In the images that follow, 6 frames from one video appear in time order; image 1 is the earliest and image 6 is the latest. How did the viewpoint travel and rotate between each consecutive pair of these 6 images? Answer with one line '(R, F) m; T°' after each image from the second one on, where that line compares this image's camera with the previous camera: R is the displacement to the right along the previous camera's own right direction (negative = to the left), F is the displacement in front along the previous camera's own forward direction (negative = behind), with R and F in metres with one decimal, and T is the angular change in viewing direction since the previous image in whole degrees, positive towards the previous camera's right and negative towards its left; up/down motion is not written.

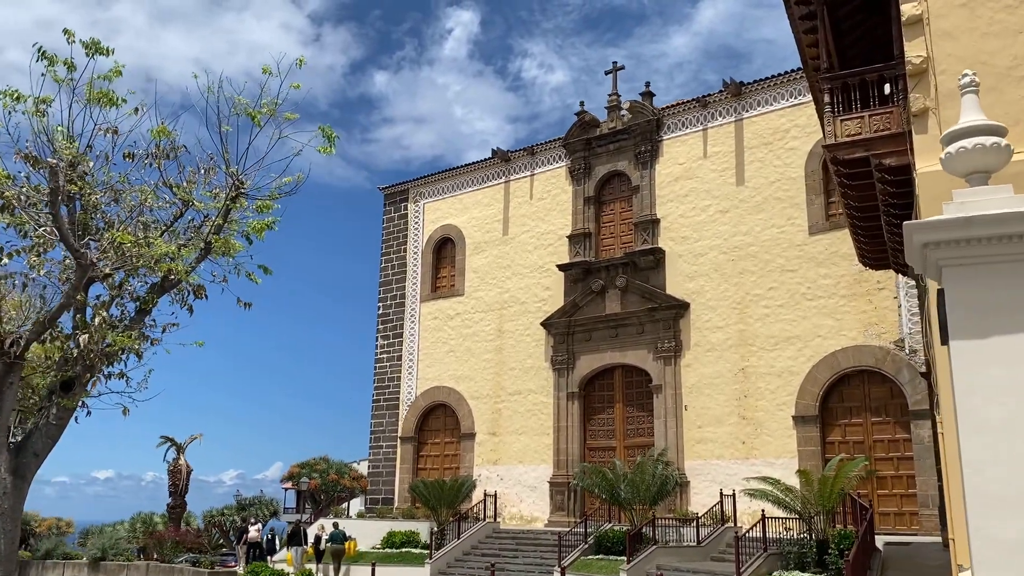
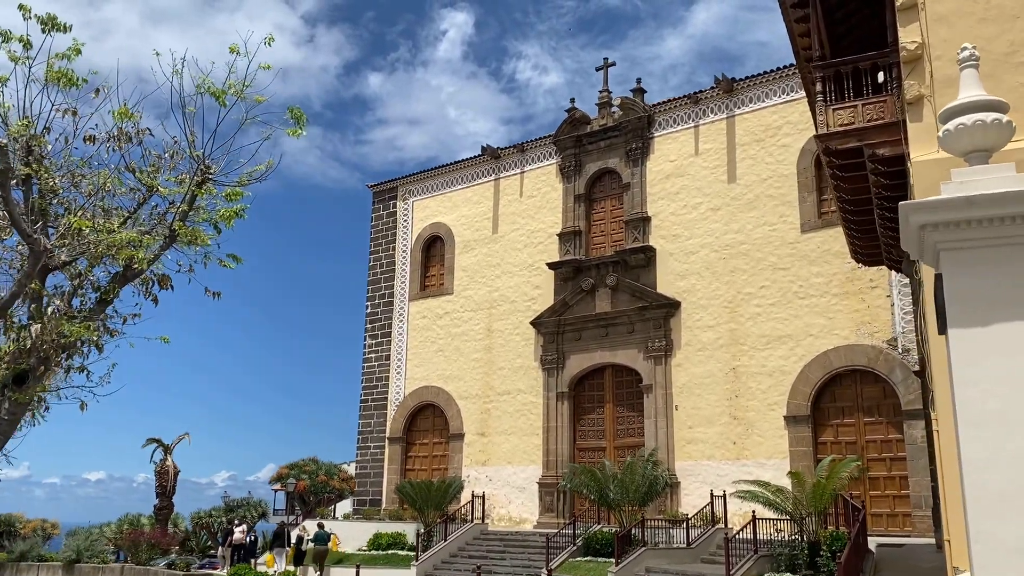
(+0.1, +0.3) m; 0°
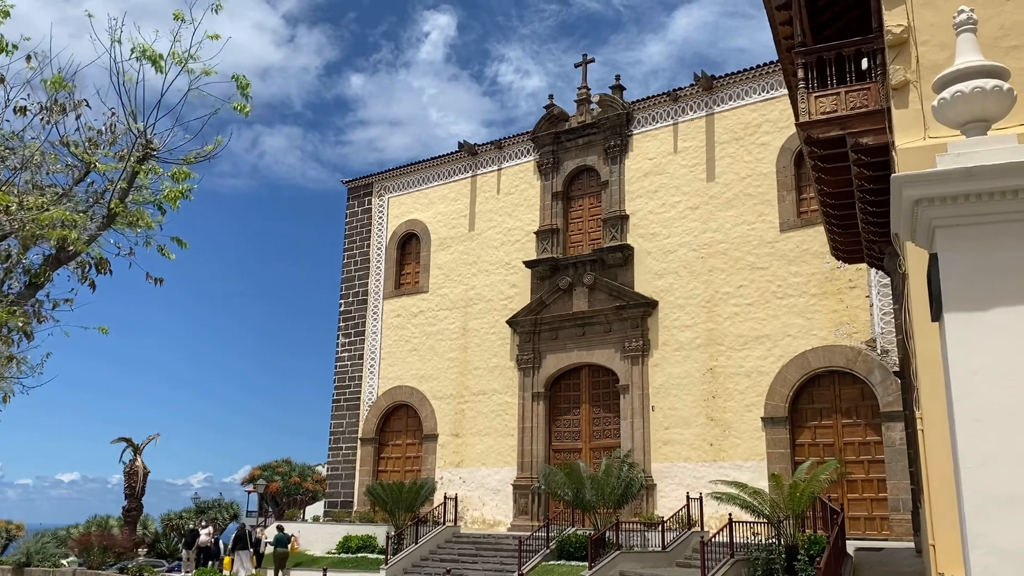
(+0.1, +0.4) m; +1°
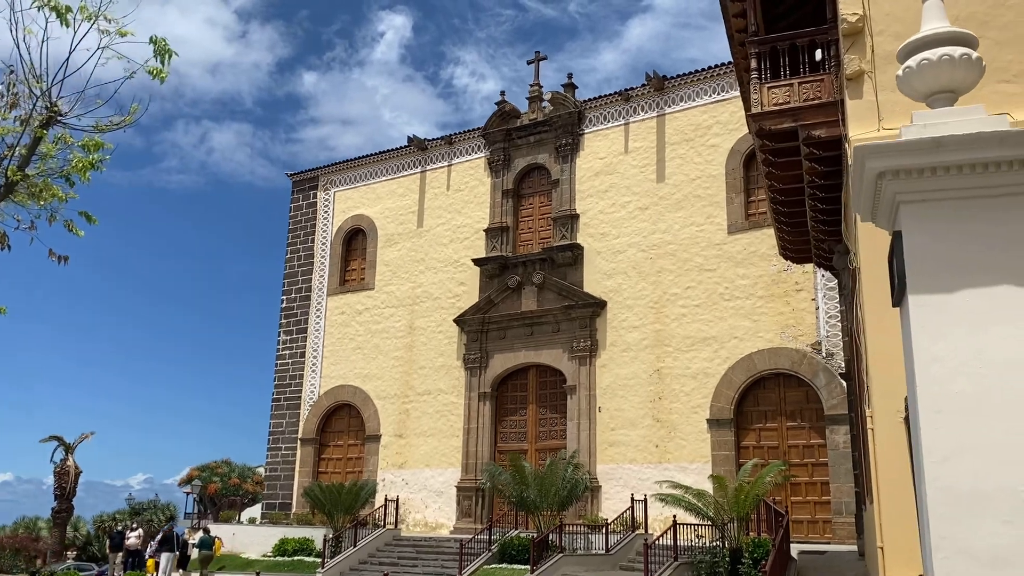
(+0.1, +0.3) m; +3°
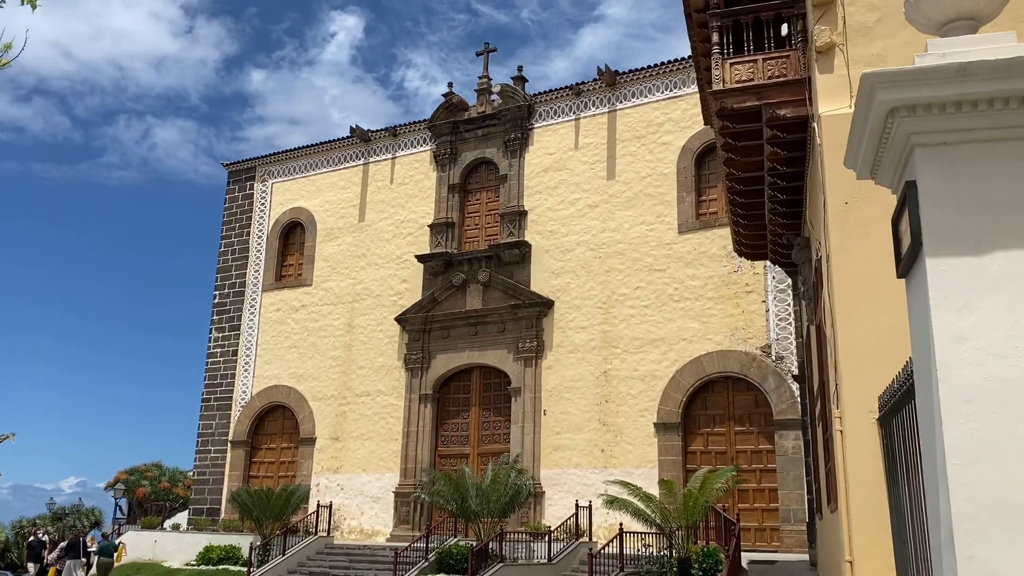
(+0.1, +0.7) m; +4°
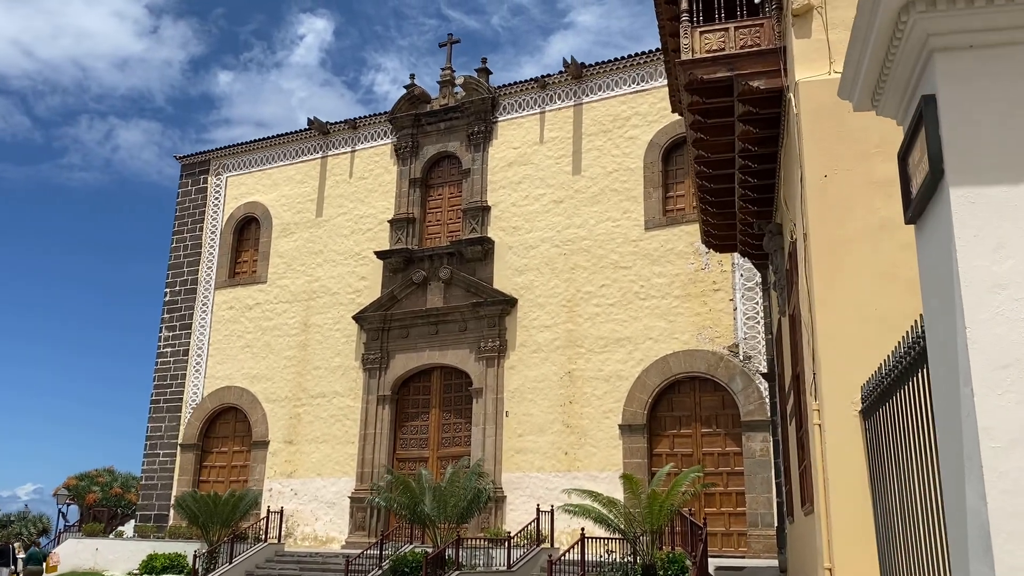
(+0.1, +0.6) m; +2°
